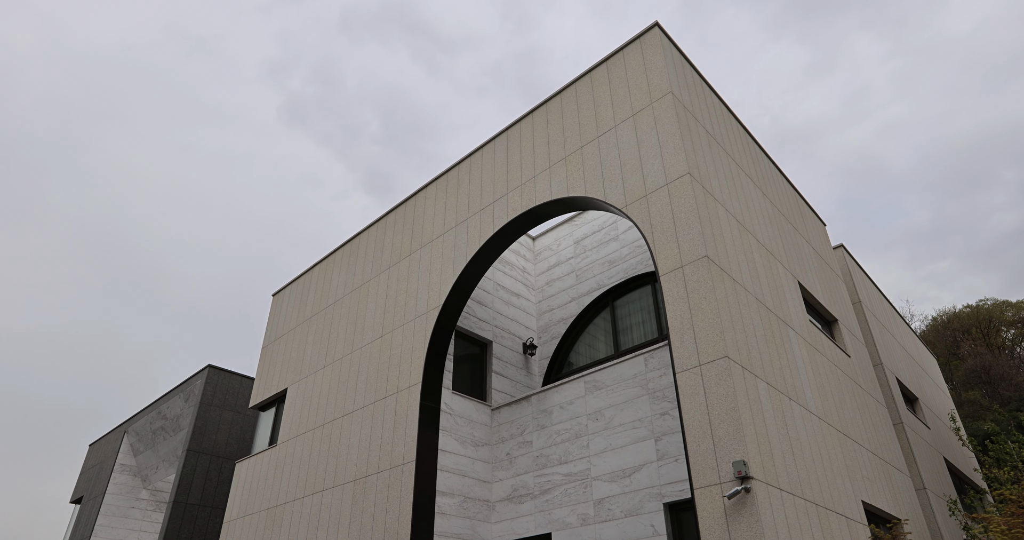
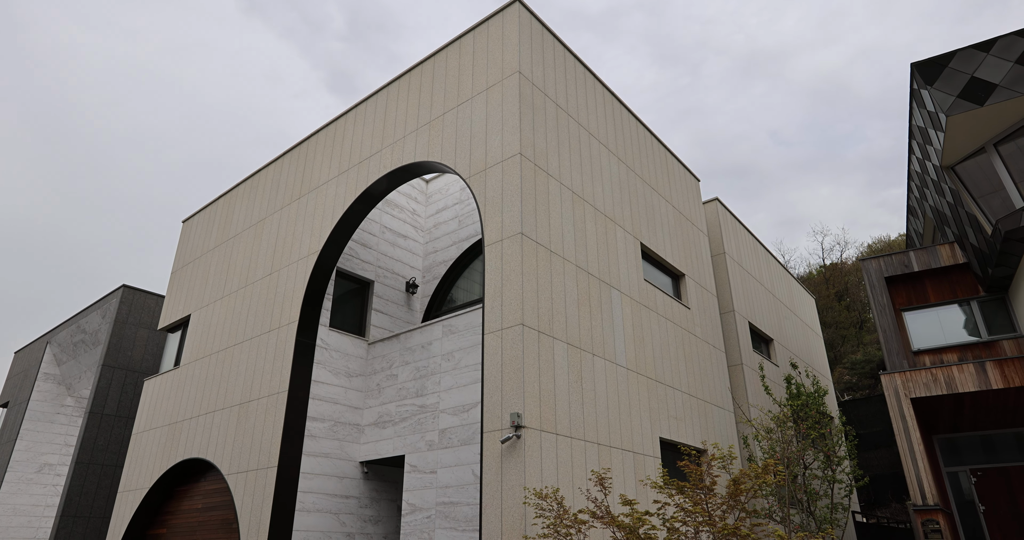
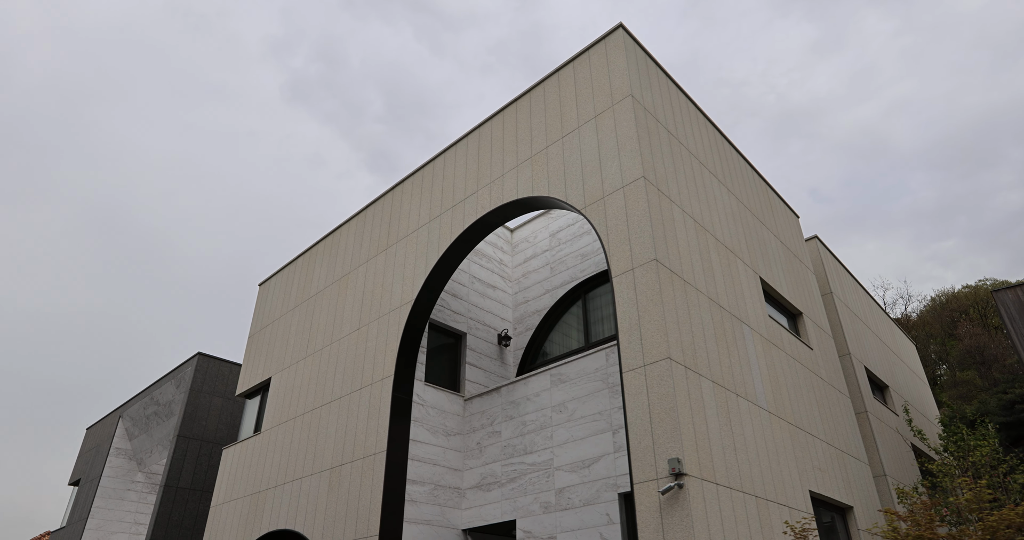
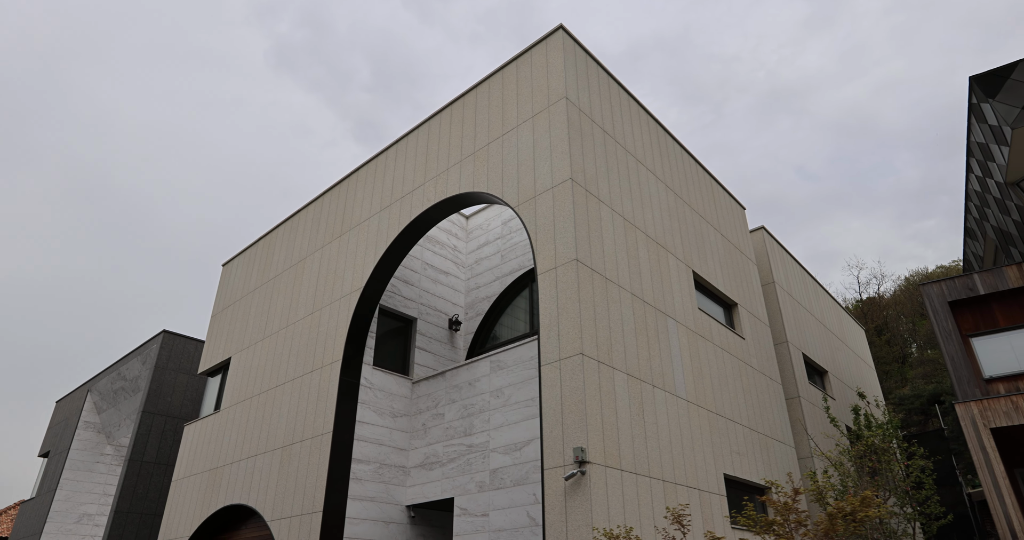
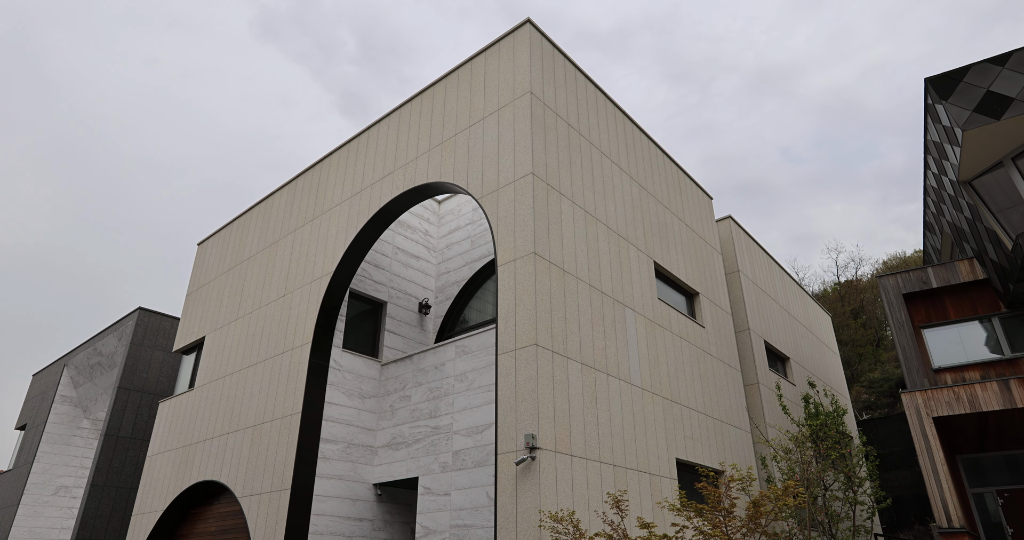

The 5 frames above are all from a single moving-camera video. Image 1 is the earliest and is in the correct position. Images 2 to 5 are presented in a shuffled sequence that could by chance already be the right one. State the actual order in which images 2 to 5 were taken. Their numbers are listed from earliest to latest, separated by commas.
3, 4, 5, 2
